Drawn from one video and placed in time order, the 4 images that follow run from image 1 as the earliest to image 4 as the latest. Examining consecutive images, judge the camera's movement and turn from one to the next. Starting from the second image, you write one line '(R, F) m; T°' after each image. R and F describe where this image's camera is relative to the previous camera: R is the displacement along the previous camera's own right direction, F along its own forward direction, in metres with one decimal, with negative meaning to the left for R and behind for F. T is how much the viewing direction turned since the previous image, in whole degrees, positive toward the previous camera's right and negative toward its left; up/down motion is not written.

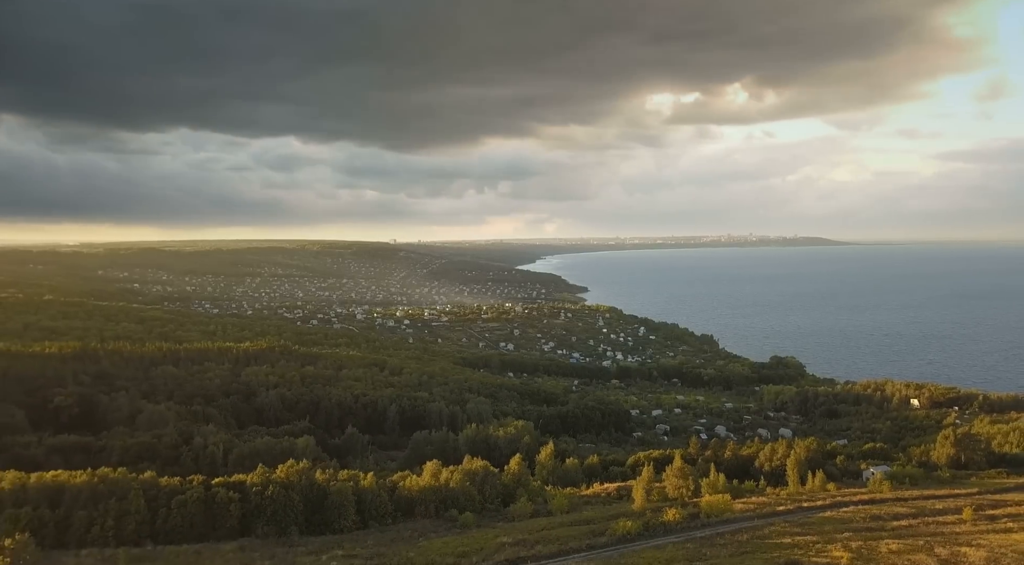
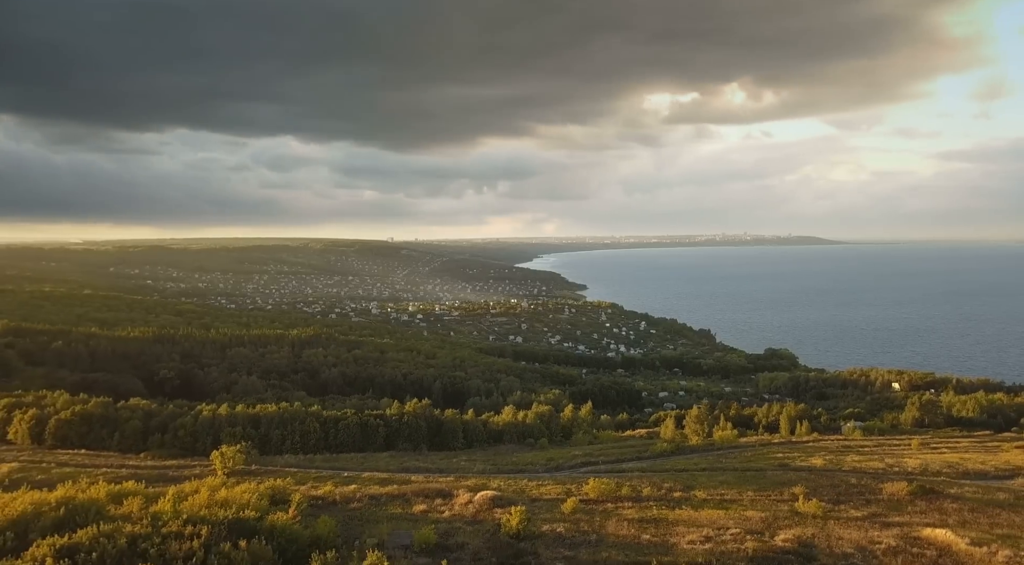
(-3.4, -10.6) m; 0°
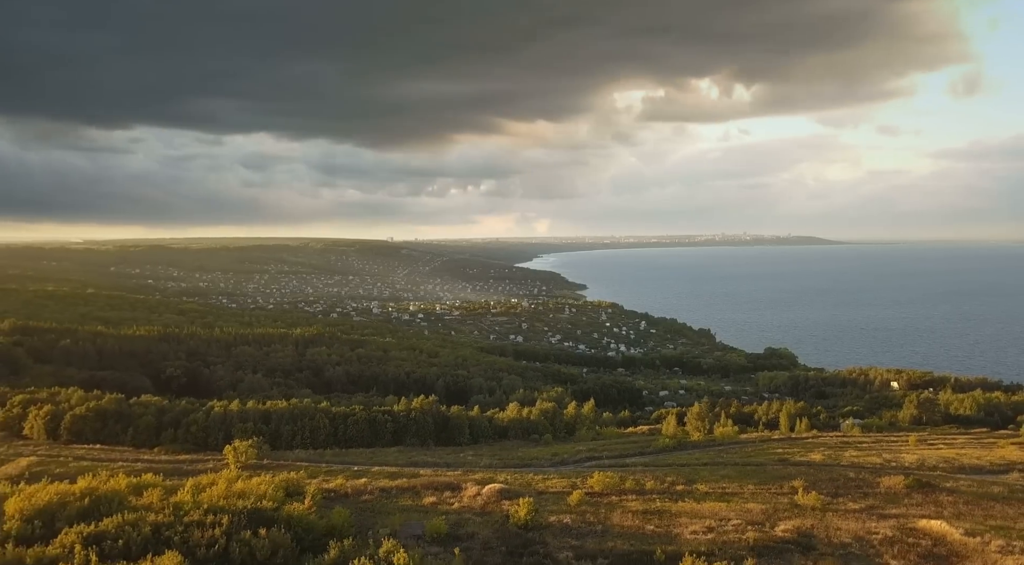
(-0.3, -0.8) m; 0°
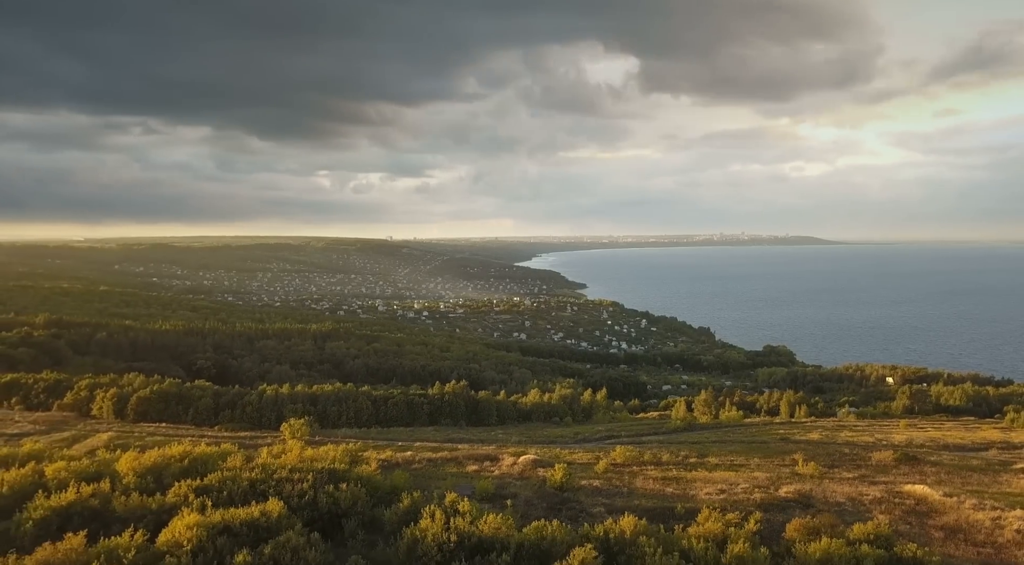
(-1.4, -3.7) m; 0°
